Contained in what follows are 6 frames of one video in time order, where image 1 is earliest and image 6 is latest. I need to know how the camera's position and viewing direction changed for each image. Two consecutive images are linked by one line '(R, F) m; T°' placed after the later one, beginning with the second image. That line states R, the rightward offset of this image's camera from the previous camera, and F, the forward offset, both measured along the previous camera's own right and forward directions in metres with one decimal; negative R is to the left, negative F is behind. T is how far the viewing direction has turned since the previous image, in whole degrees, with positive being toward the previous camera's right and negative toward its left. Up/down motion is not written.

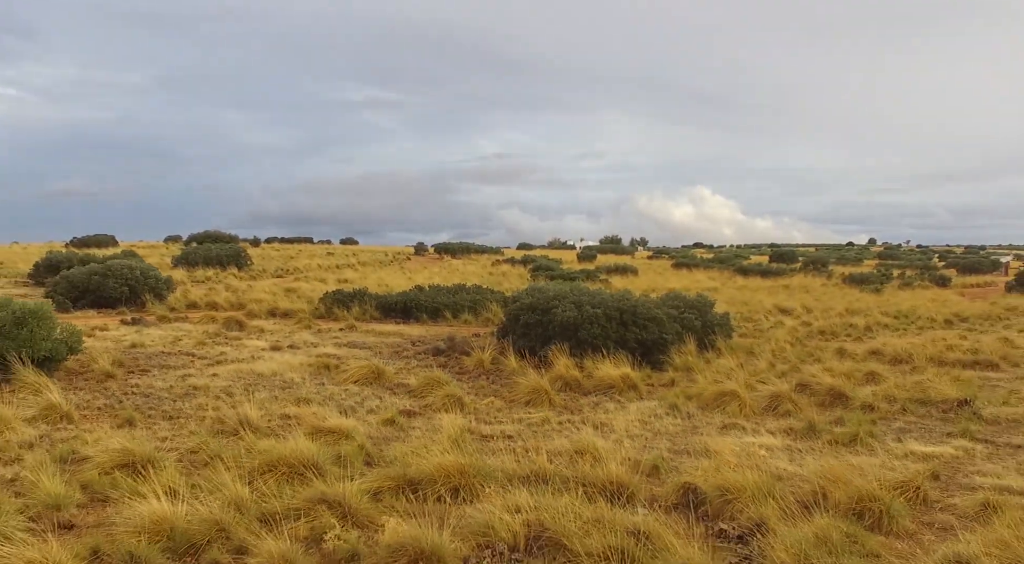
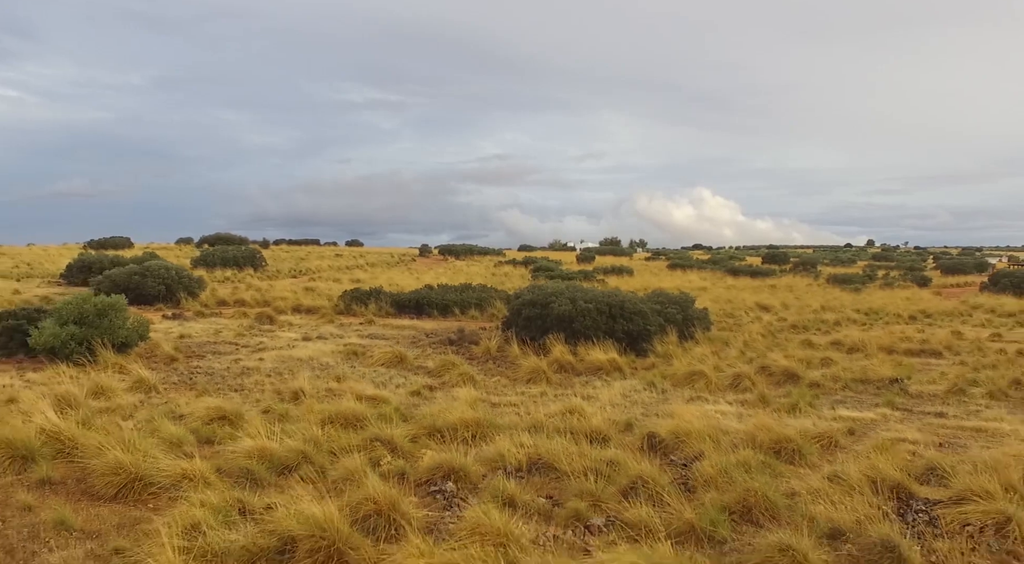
(0.0, -2.0) m; 0°
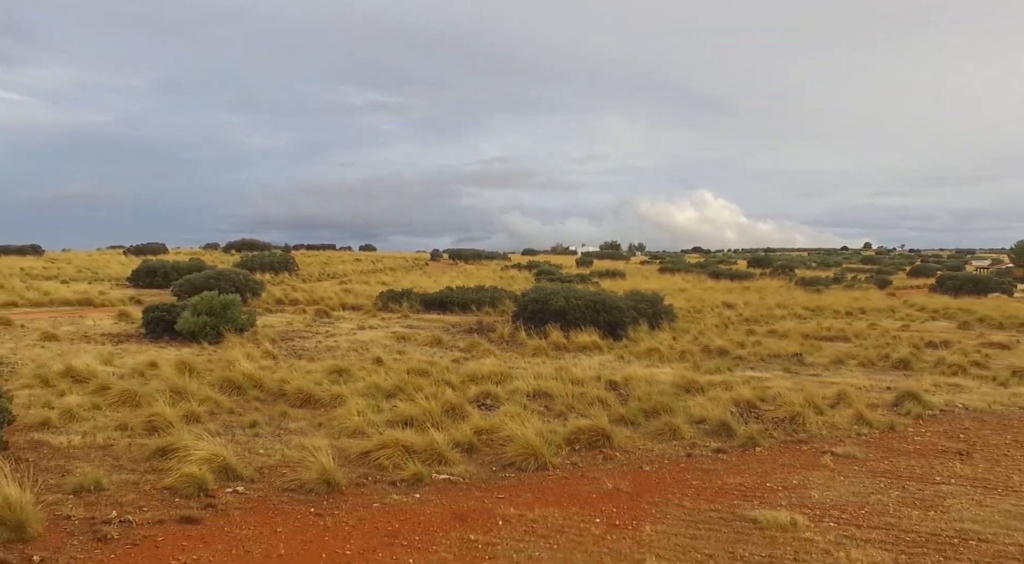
(-0.1, -4.8) m; 0°
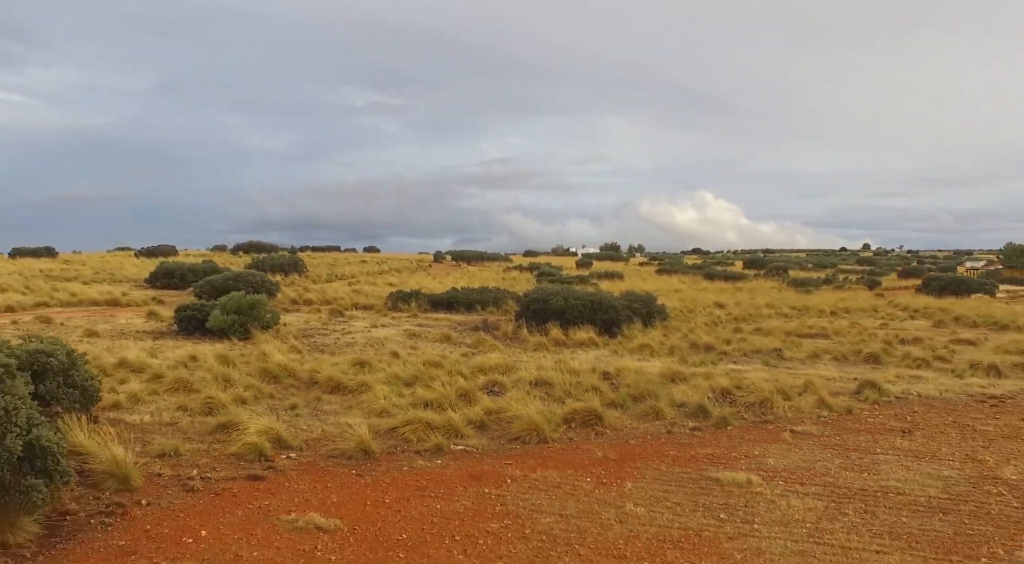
(-0.1, -1.5) m; 0°
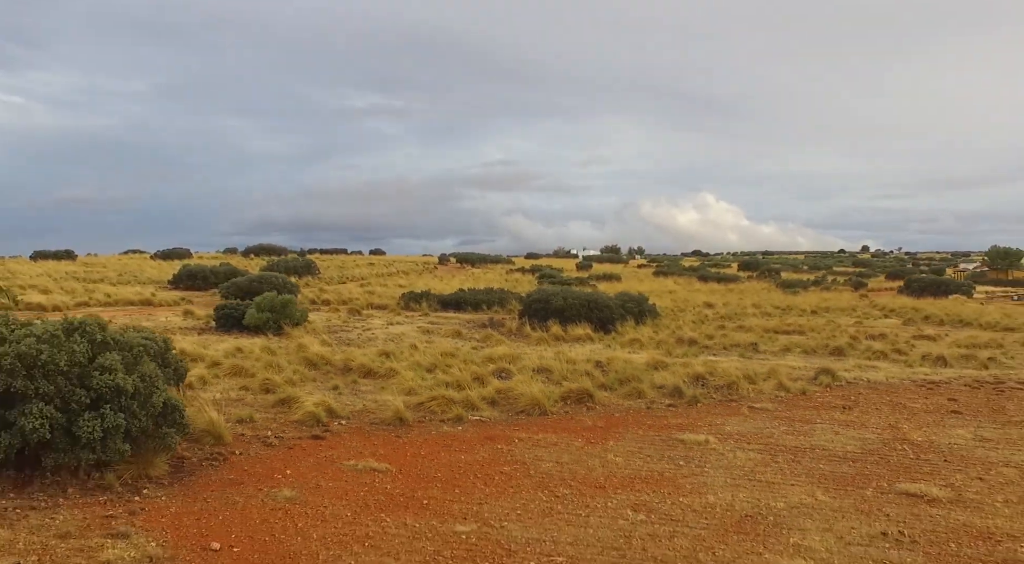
(-0.1, -2.2) m; 0°
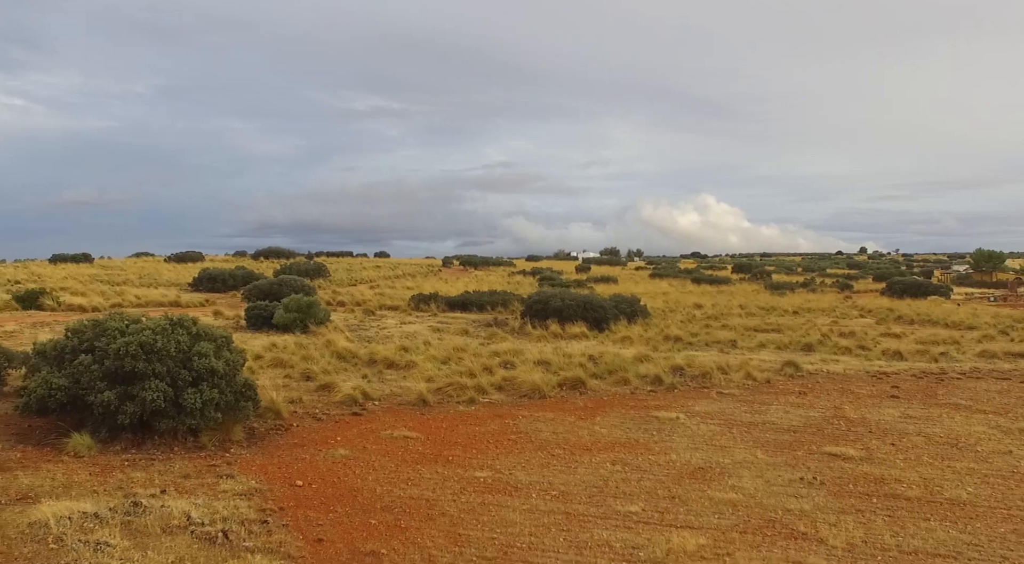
(-0.1, -2.3) m; 0°
